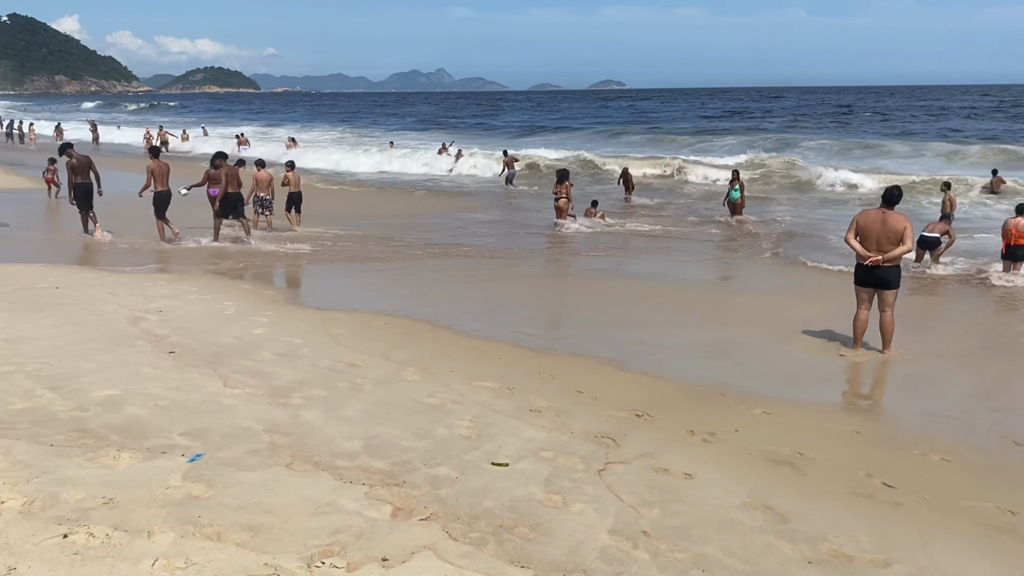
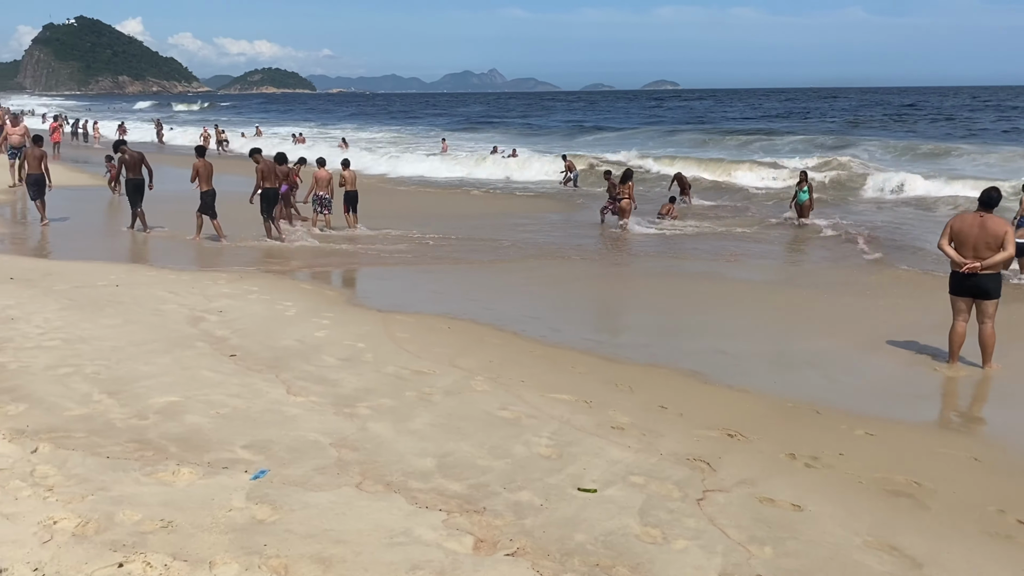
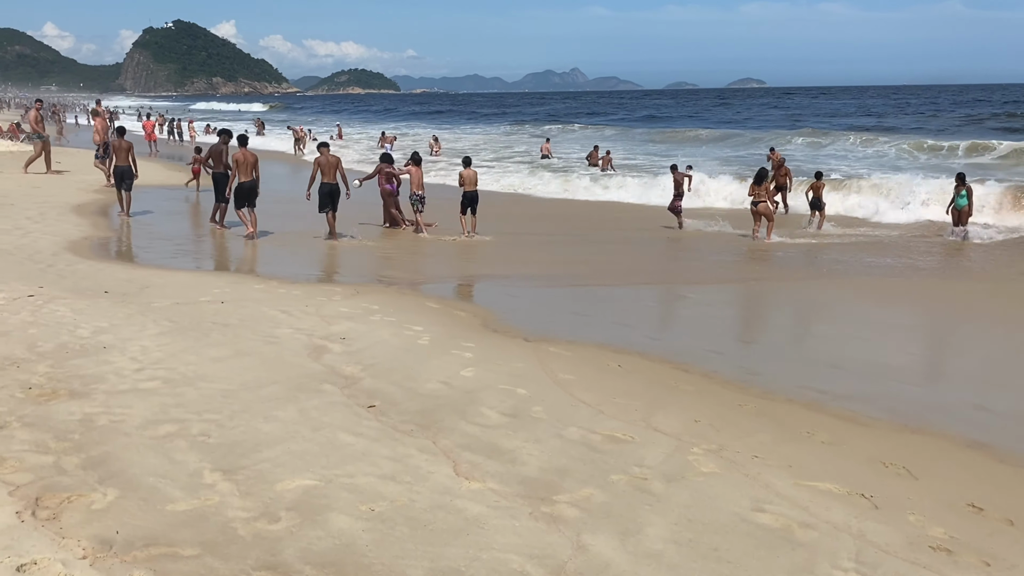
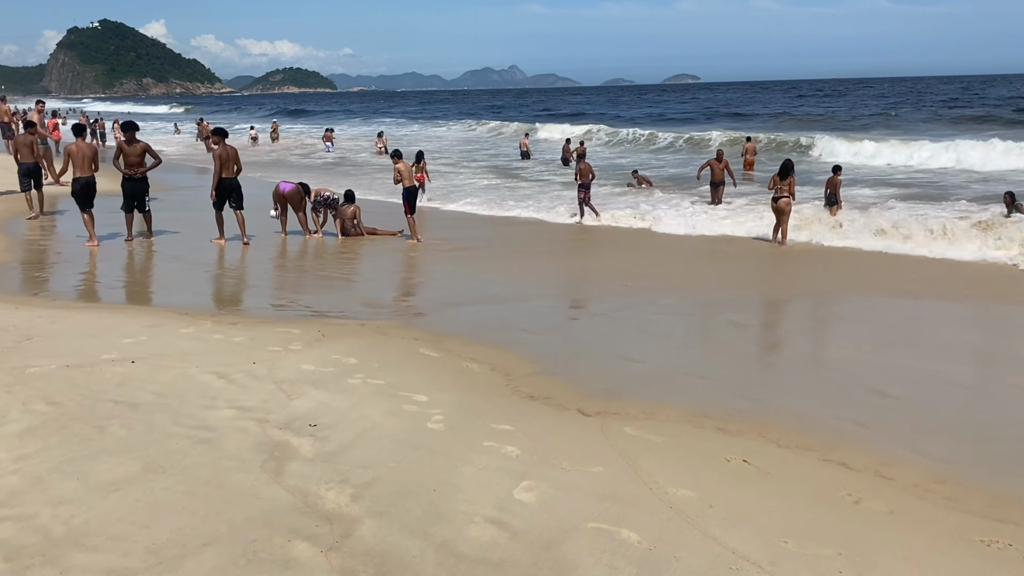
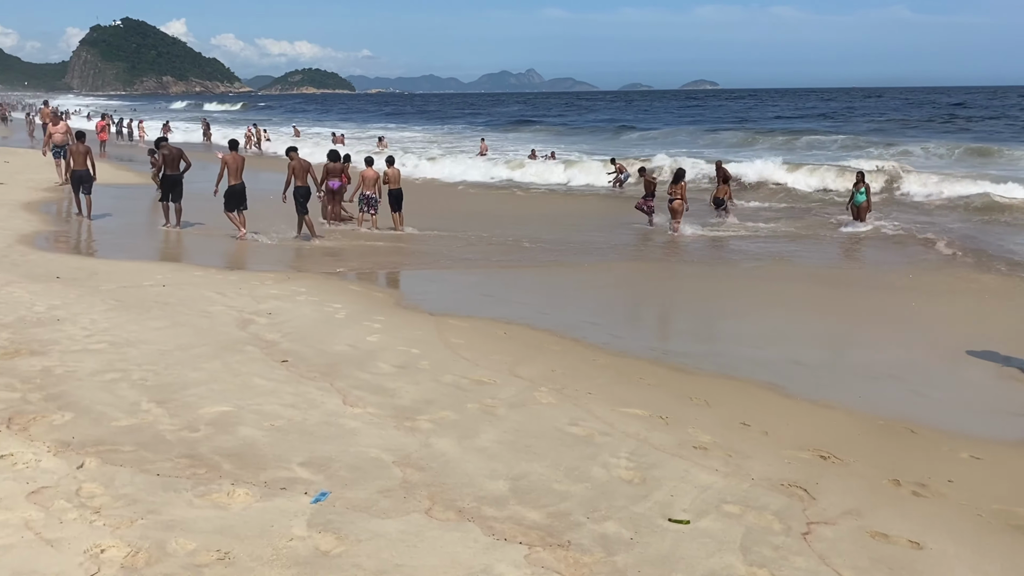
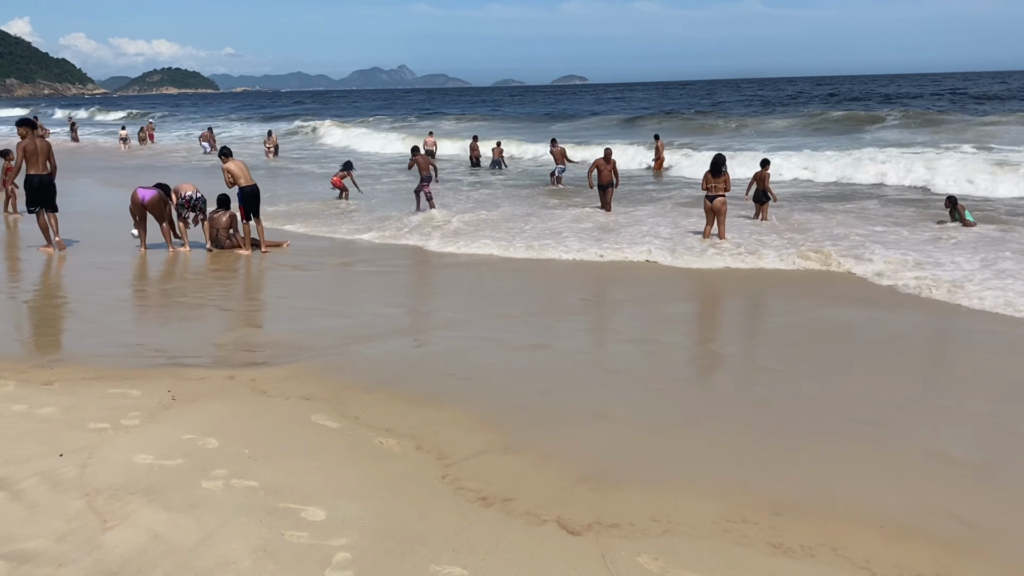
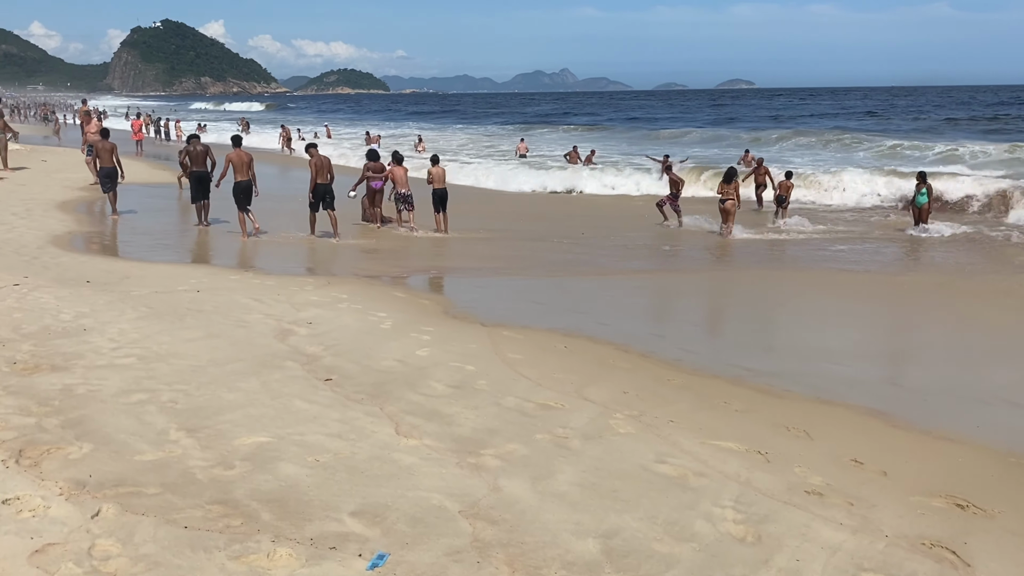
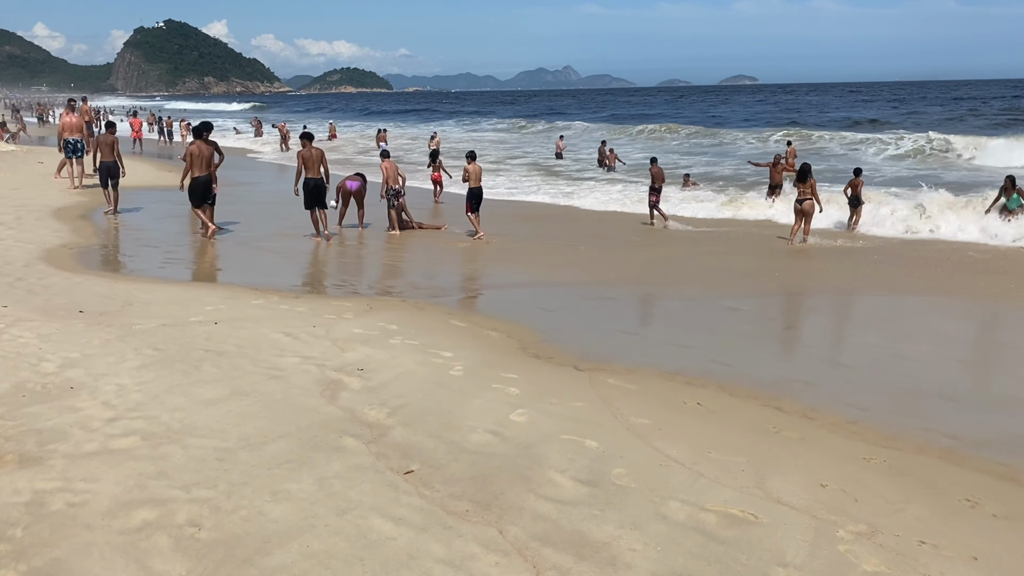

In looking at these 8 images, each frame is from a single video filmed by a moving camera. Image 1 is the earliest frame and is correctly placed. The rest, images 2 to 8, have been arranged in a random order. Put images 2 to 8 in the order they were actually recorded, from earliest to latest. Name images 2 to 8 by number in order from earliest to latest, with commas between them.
2, 5, 7, 3, 8, 4, 6
